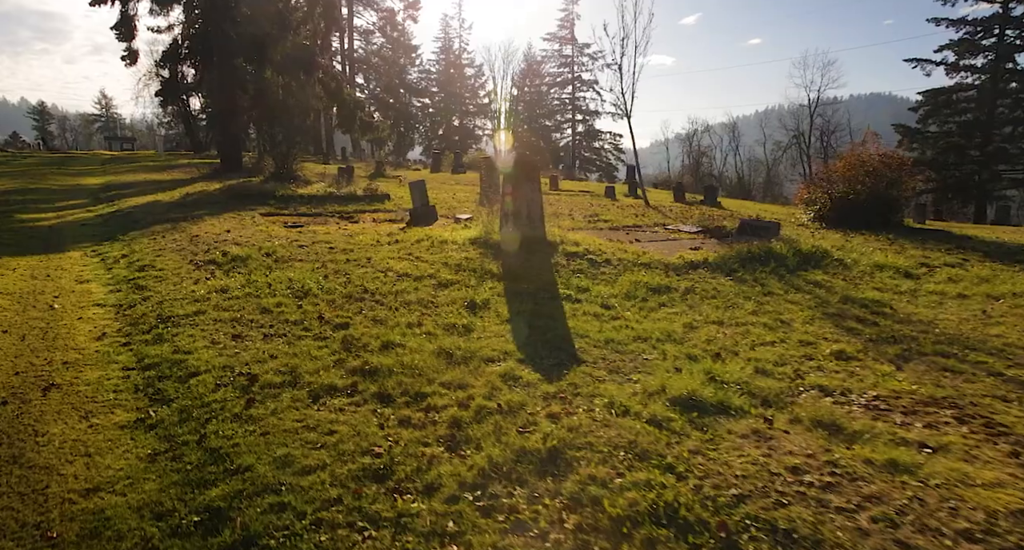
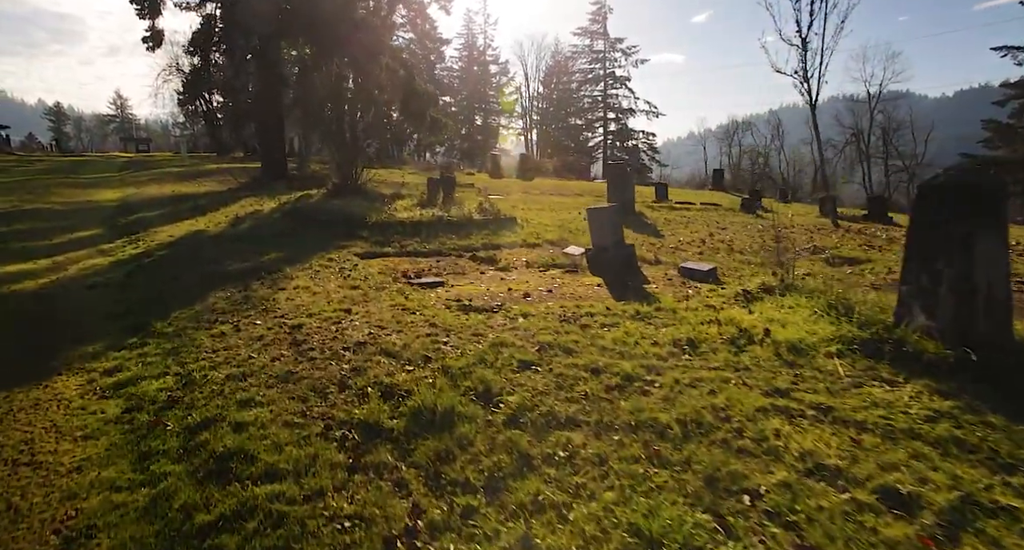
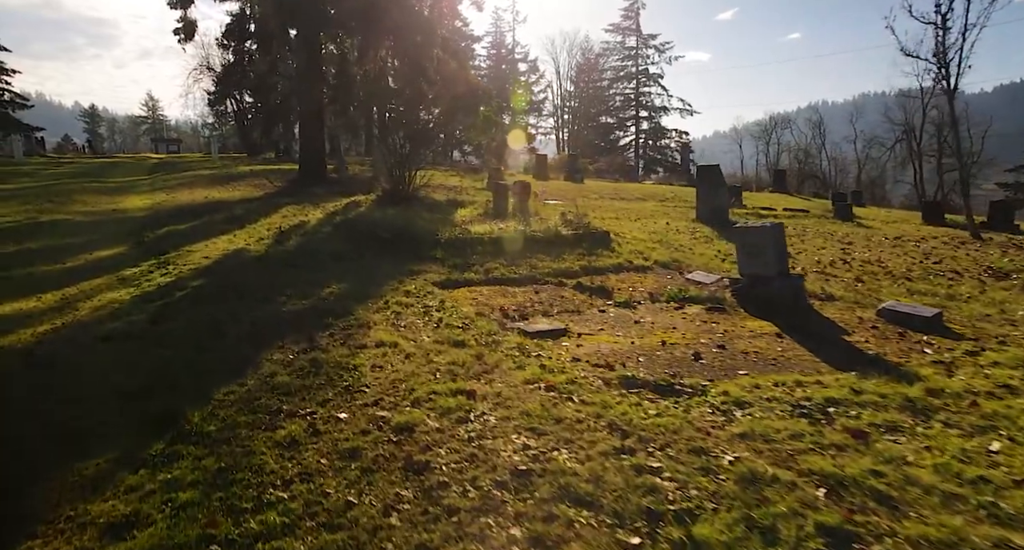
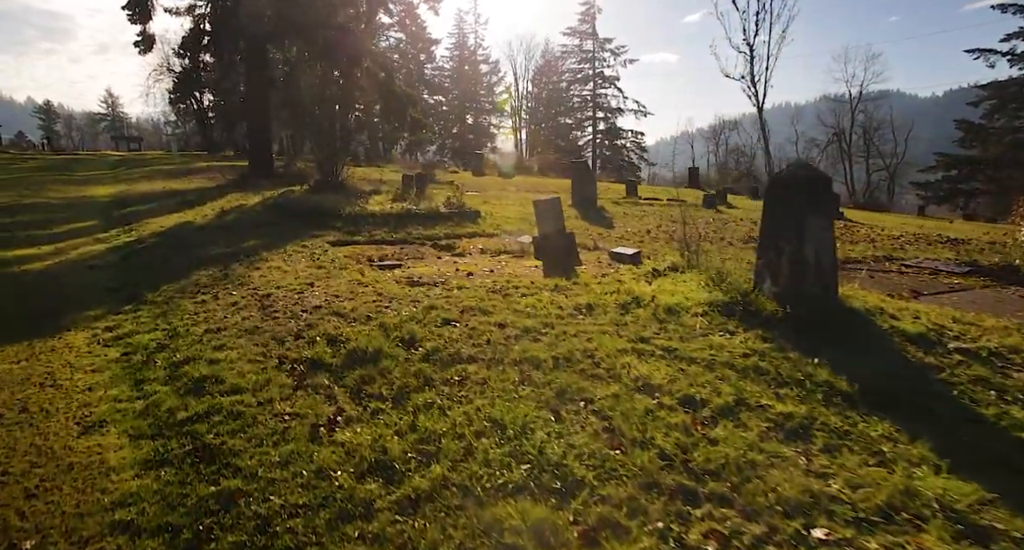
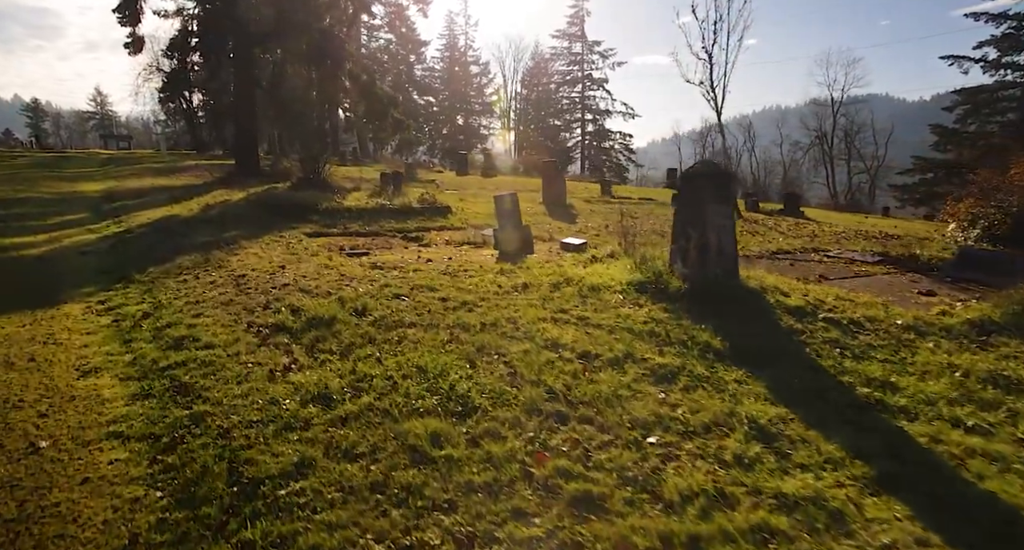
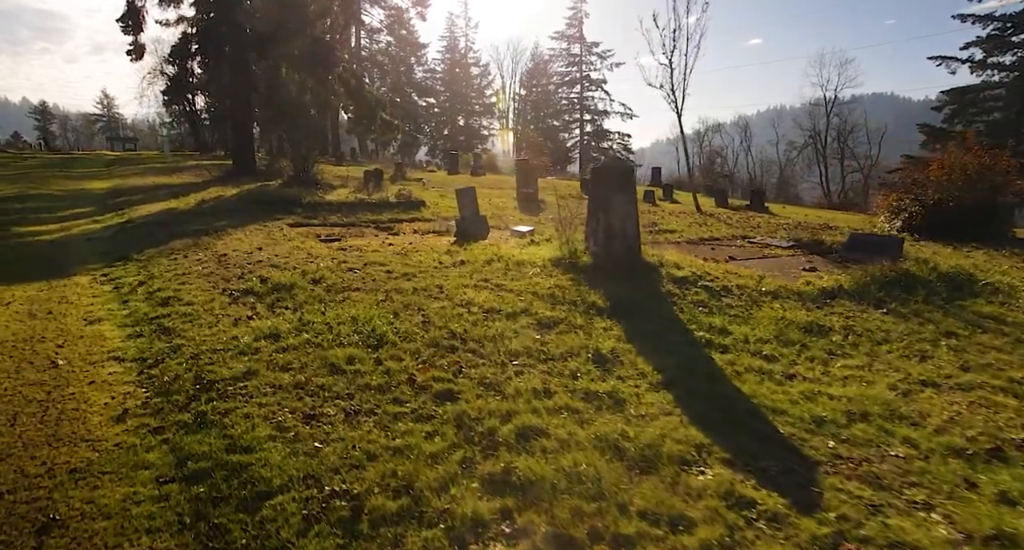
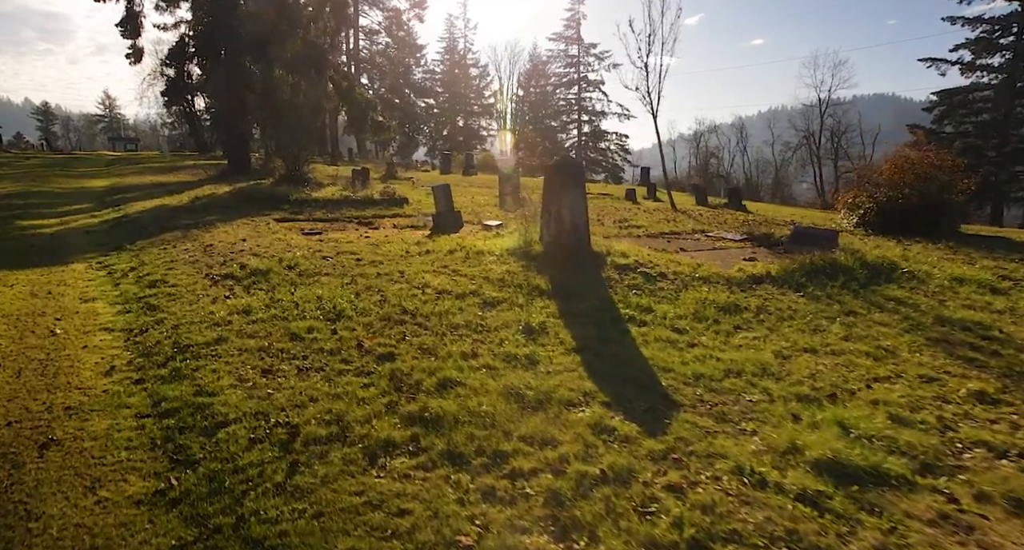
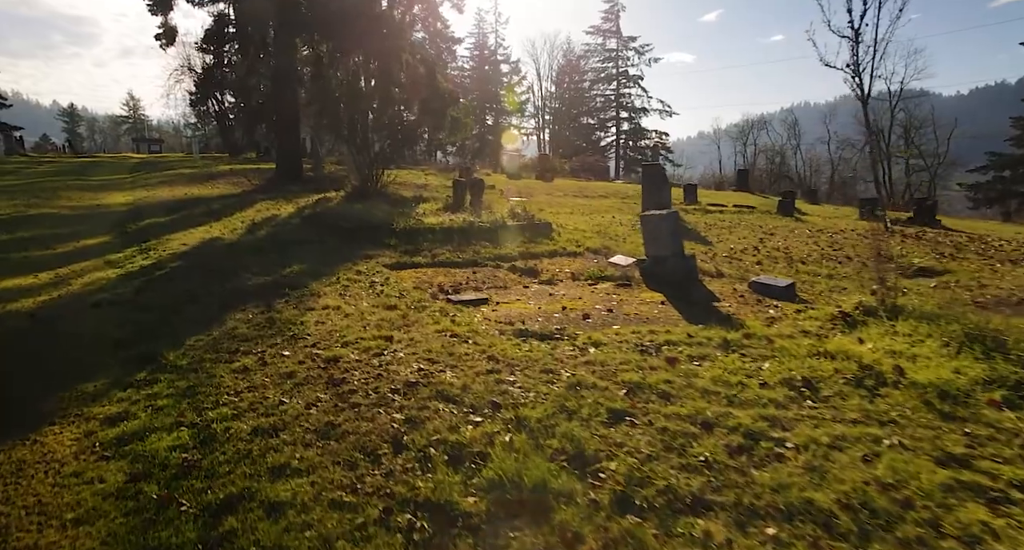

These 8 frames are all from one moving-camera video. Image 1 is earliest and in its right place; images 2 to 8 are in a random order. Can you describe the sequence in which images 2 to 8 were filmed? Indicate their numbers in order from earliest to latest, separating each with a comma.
7, 6, 5, 4, 2, 8, 3
